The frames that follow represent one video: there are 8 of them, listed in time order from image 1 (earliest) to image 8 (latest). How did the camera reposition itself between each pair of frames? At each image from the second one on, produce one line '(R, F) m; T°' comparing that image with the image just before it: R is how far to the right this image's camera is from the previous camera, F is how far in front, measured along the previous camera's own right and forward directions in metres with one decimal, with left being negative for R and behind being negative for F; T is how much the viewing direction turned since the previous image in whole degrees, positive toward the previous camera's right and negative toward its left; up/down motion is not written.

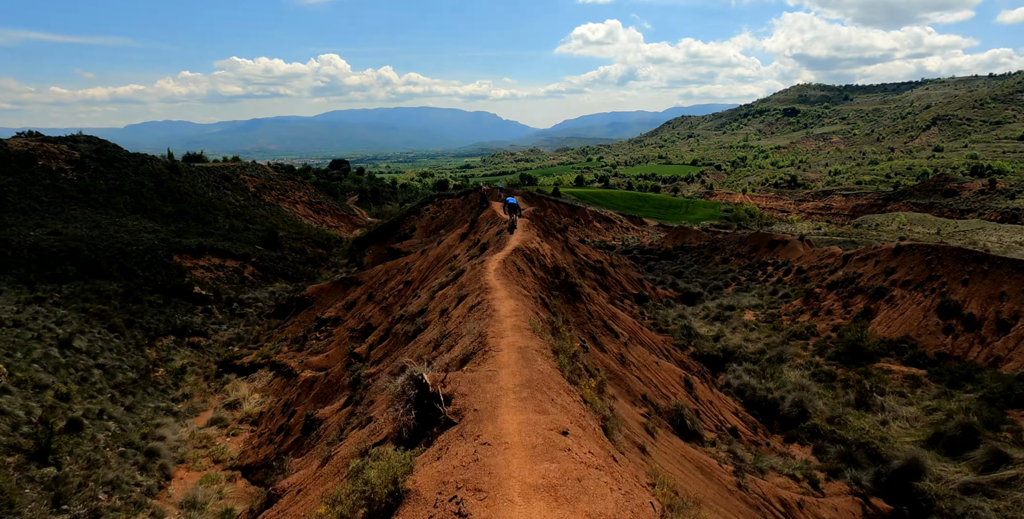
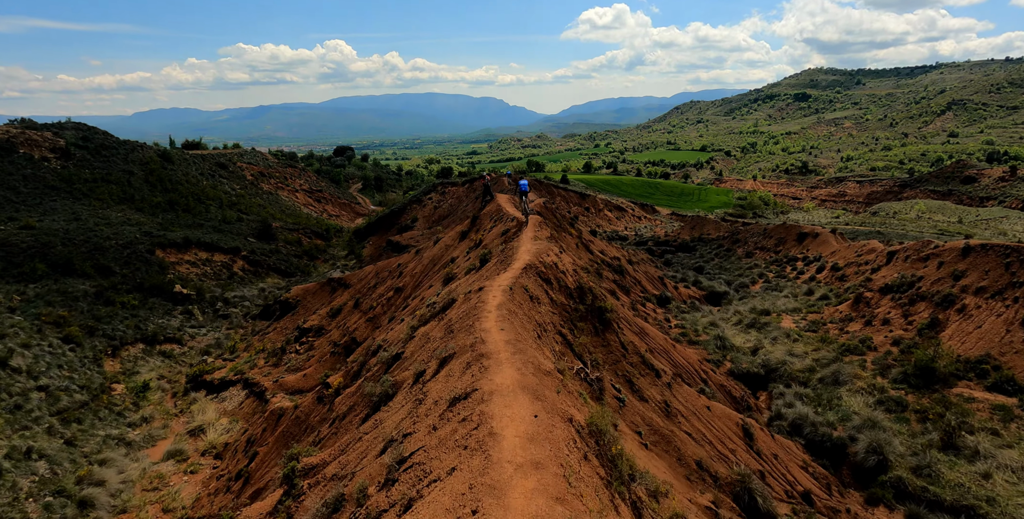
(-0.1, +4.3) m; -1°
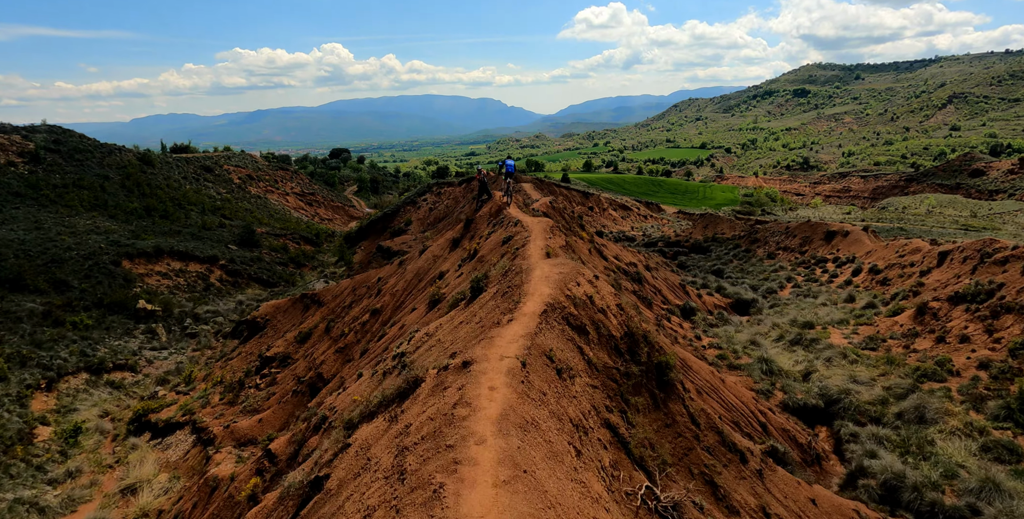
(-0.1, +4.8) m; 0°
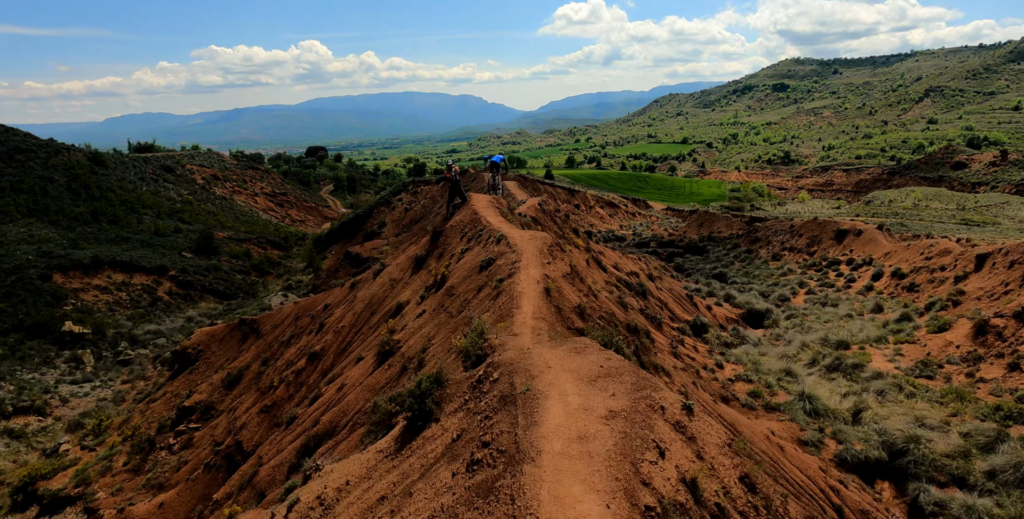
(0.0, +4.9) m; +2°
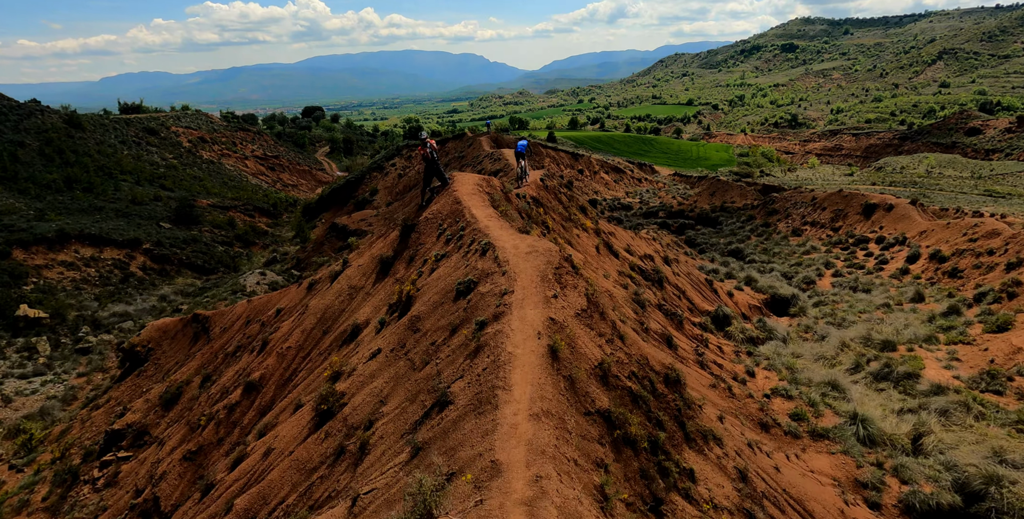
(+0.1, +3.6) m; 0°
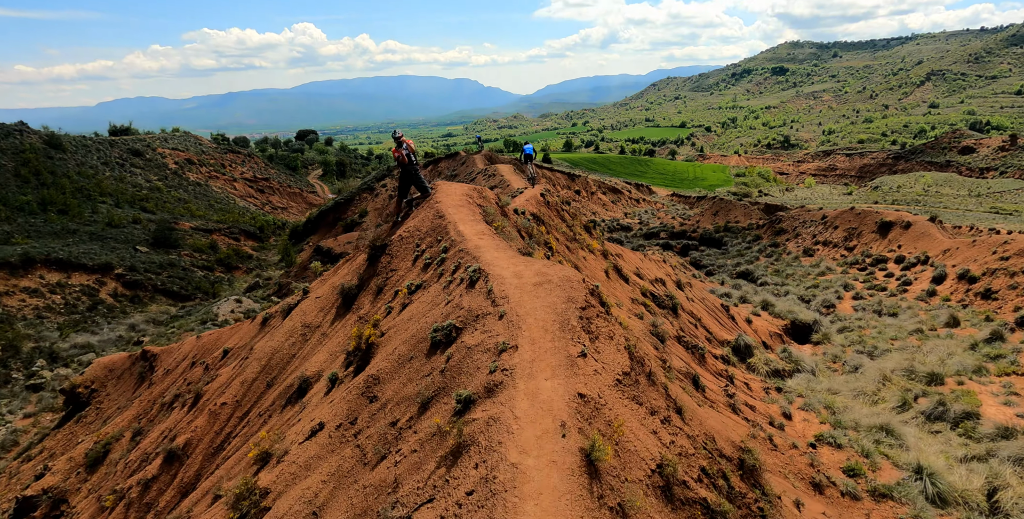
(0.0, +2.6) m; 0°
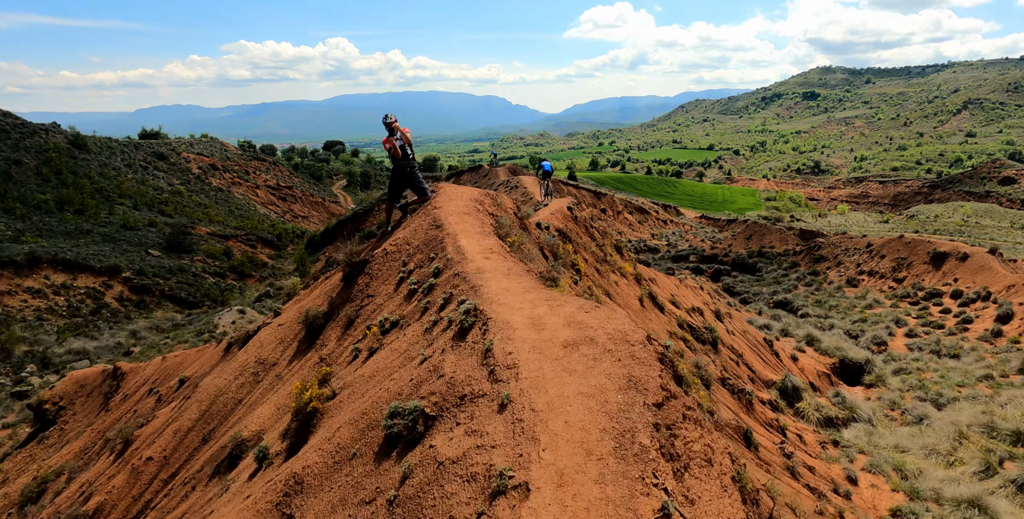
(0.0, +2.3) m; -2°
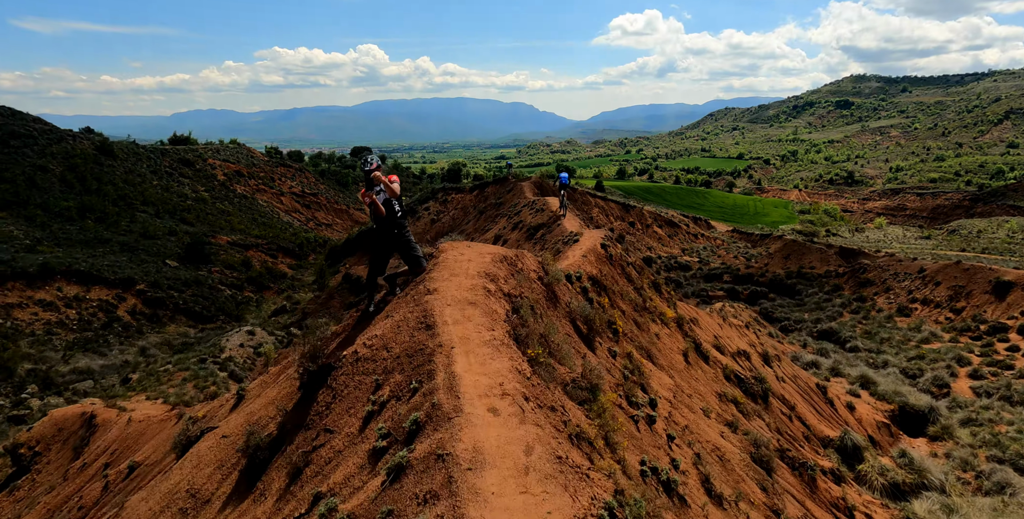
(0.0, +2.0) m; -2°
